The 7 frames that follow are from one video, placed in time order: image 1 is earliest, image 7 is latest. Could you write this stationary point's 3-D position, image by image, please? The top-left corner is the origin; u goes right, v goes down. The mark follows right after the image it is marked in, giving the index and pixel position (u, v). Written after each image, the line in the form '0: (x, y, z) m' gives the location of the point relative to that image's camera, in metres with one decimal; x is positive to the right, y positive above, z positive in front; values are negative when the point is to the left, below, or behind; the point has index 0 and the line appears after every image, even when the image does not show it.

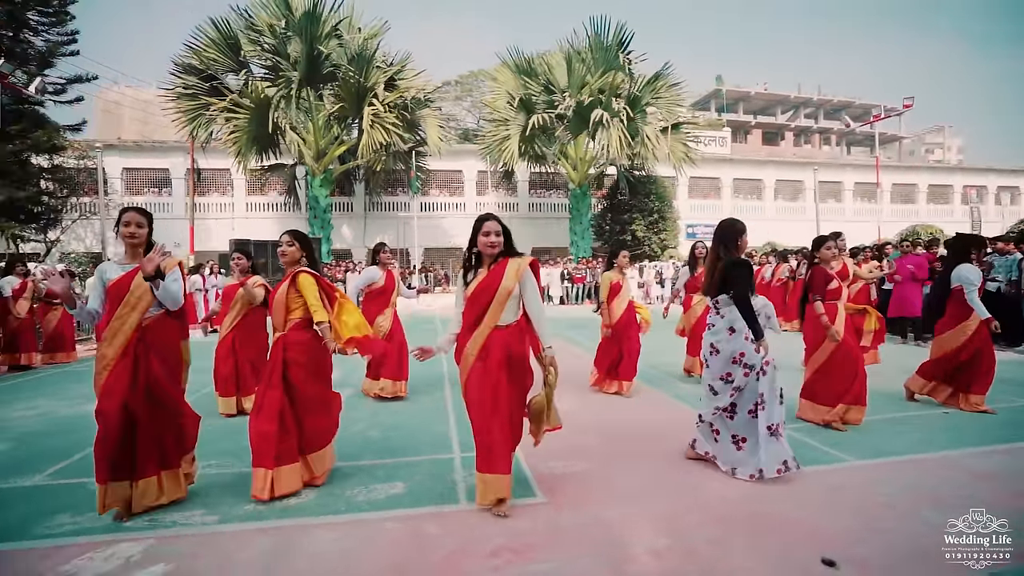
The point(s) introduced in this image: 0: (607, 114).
0: (+3.5, +6.5, +18.2) m
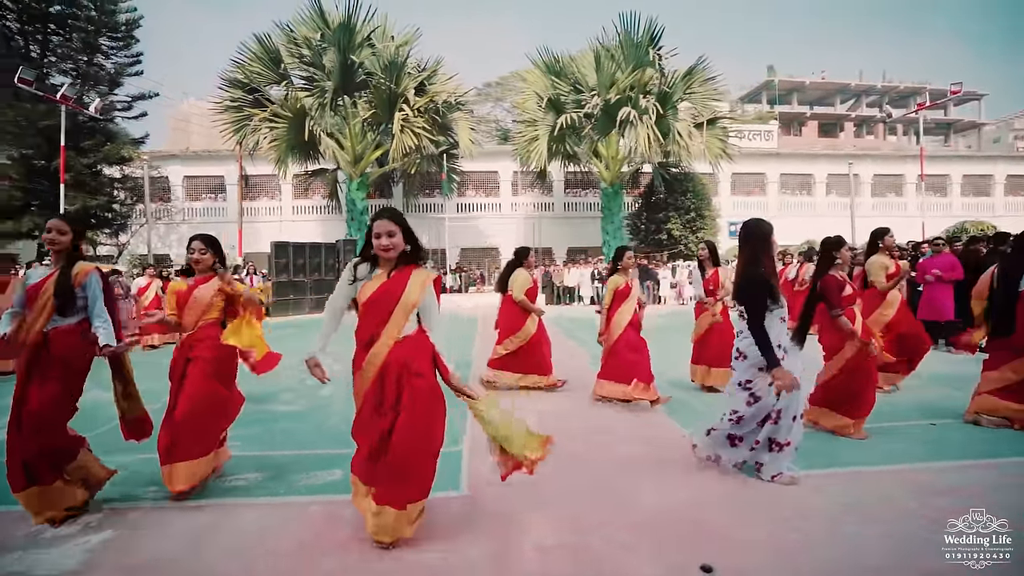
0: (+4.5, +6.5, +17.9) m
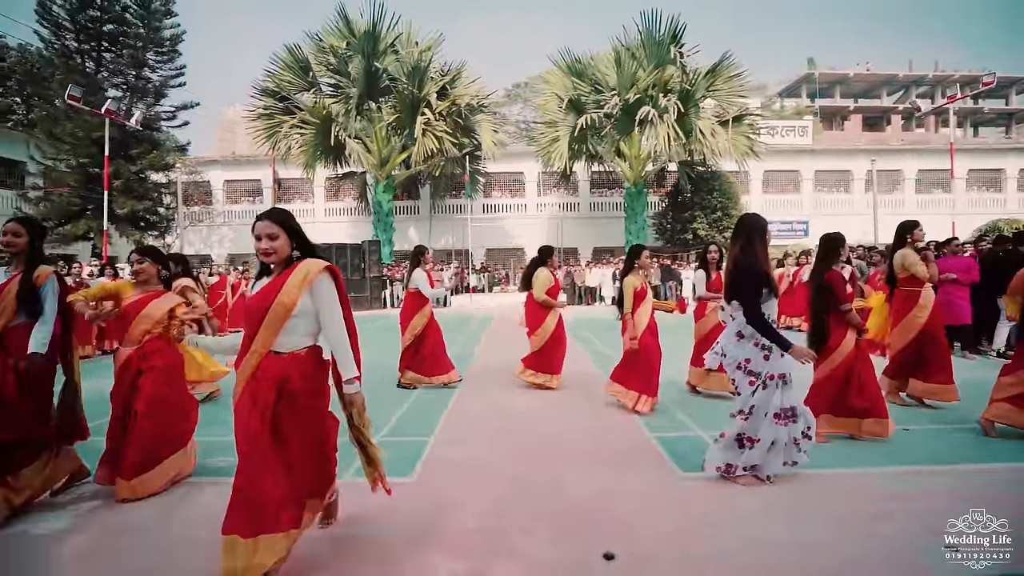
0: (+5.2, +6.5, +17.8) m
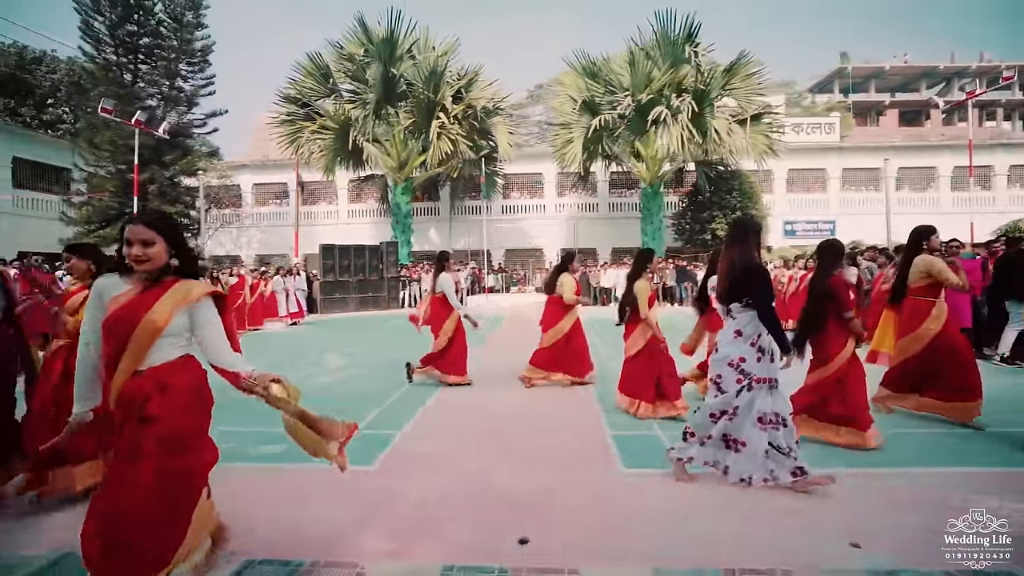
0: (+5.7, +6.5, +17.7) m
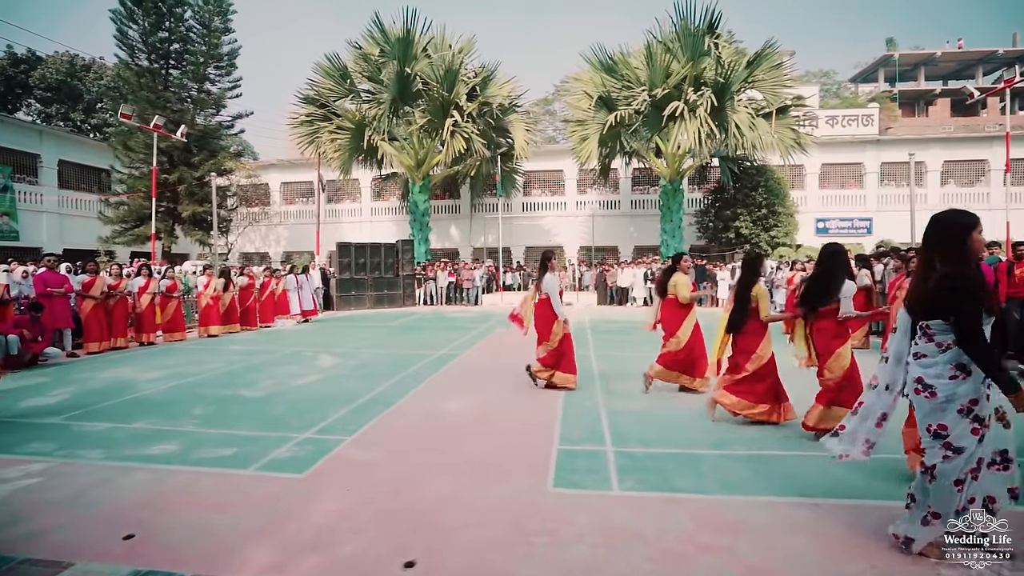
0: (+6.2, +6.5, +17.1) m
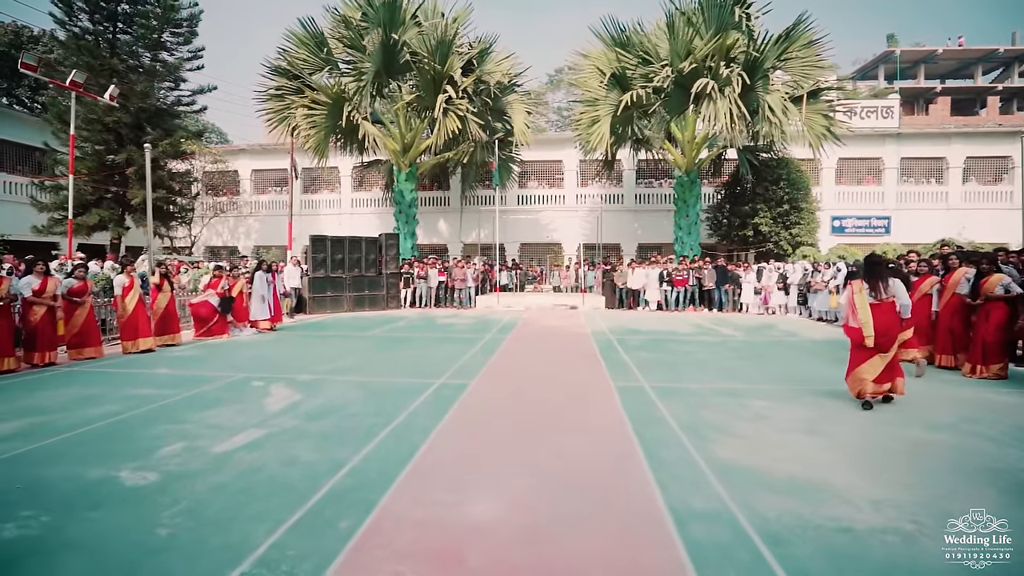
0: (+6.3, +6.4, +15.1) m
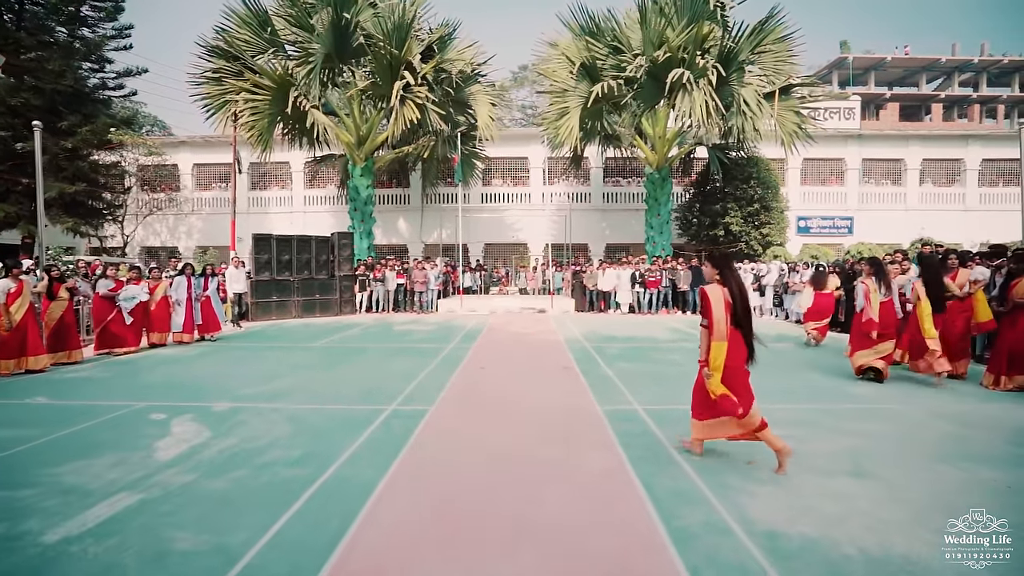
0: (+5.2, +6.3, +14.5) m
